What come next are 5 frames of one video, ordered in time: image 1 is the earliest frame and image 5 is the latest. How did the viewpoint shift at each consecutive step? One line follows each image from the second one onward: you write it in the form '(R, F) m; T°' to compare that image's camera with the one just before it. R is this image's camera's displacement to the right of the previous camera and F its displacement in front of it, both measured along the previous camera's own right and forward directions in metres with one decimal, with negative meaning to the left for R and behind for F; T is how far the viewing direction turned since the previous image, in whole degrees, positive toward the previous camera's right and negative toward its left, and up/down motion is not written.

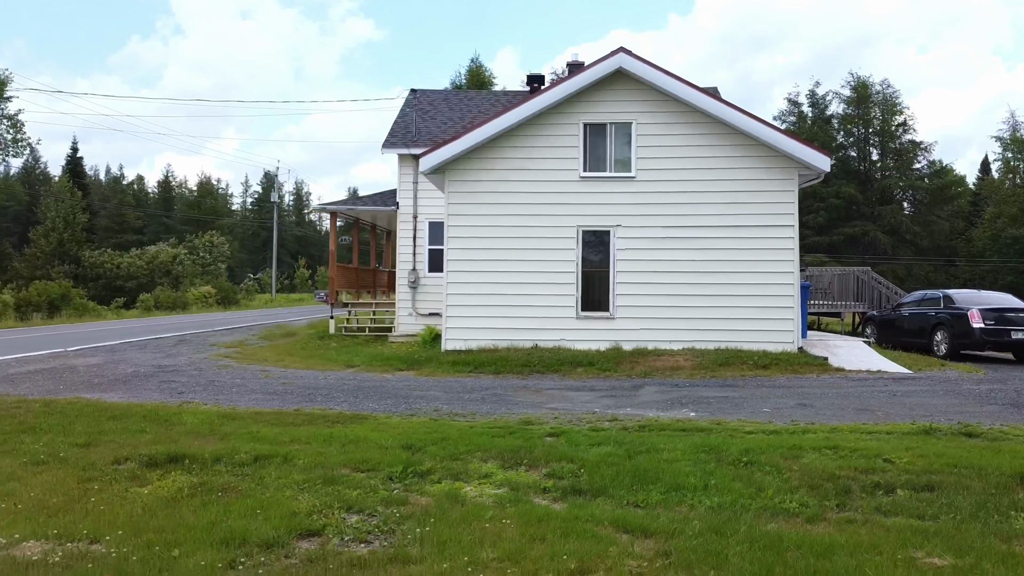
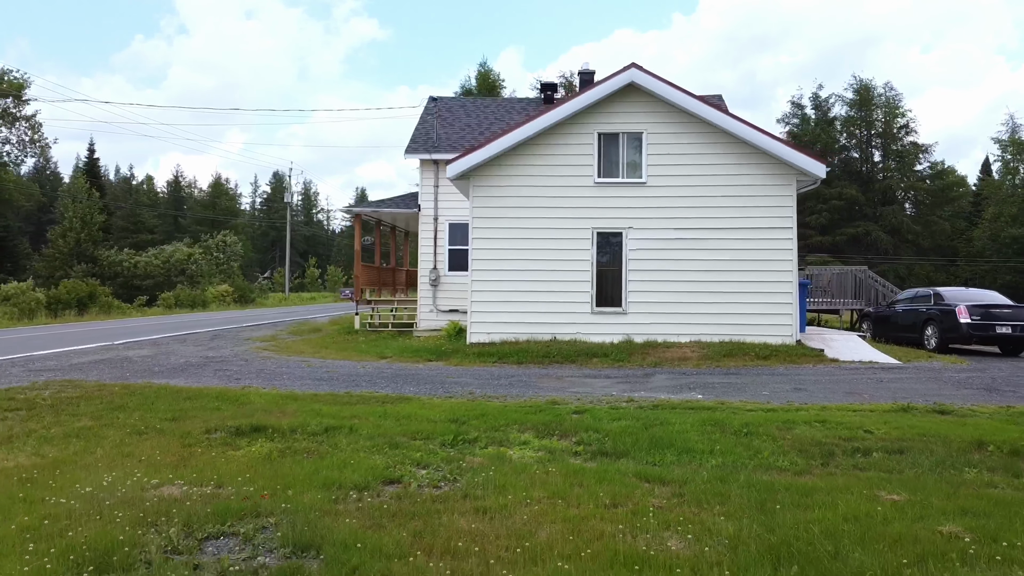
(-0.1, -1.0) m; 0°
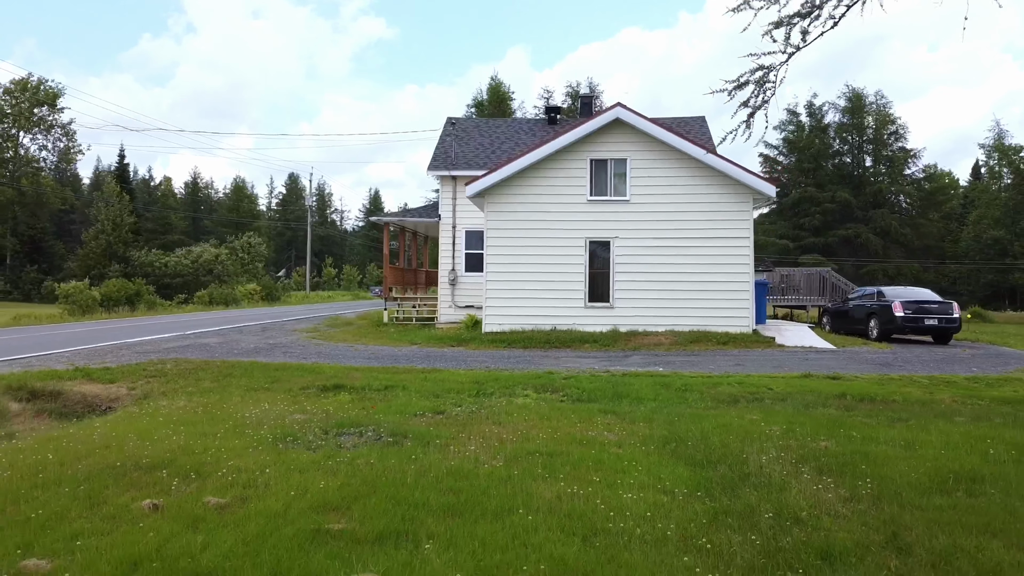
(0.0, -2.8) m; 0°
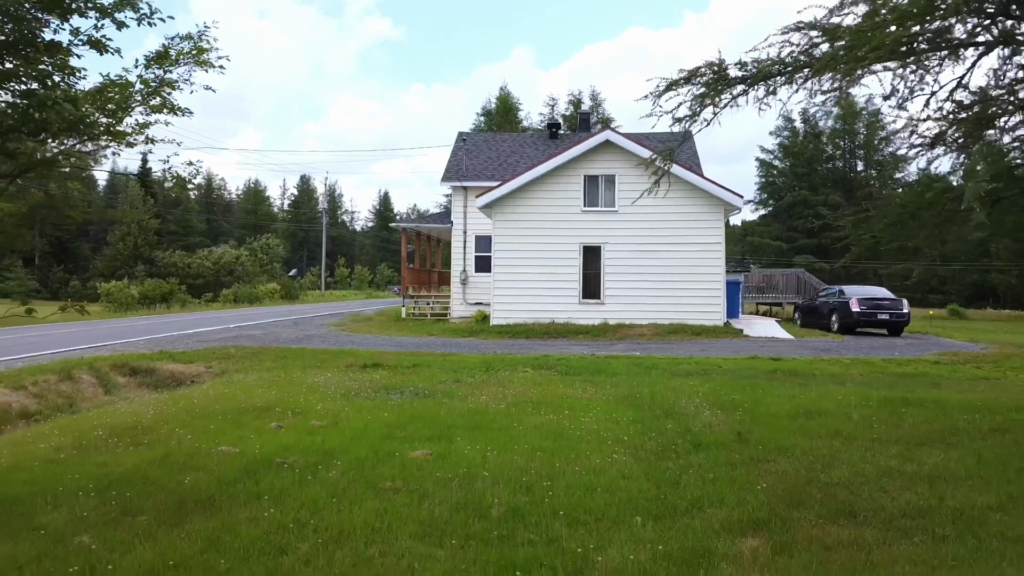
(0.0, -2.5) m; 0°
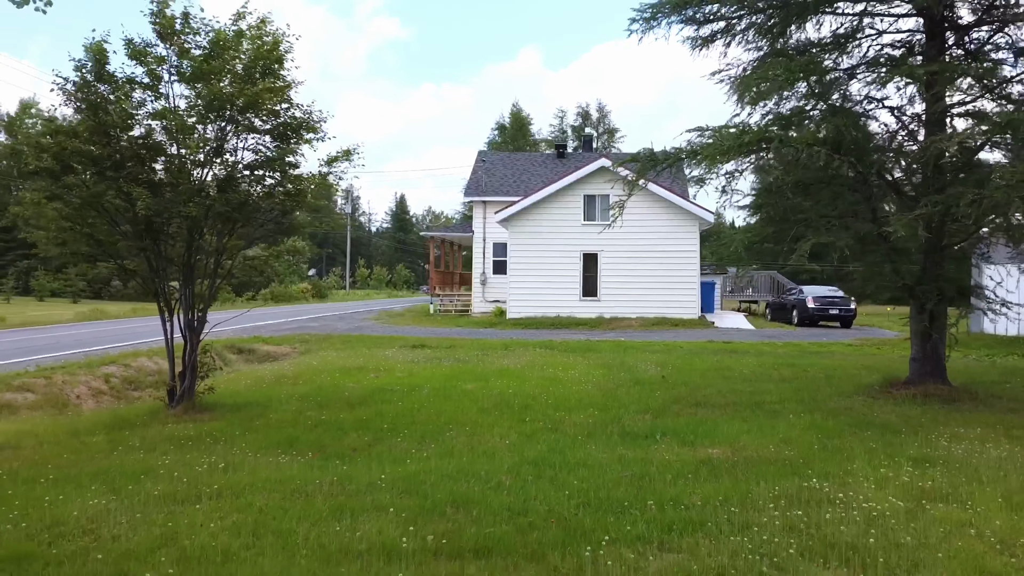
(0.0, -4.0) m; -1°
